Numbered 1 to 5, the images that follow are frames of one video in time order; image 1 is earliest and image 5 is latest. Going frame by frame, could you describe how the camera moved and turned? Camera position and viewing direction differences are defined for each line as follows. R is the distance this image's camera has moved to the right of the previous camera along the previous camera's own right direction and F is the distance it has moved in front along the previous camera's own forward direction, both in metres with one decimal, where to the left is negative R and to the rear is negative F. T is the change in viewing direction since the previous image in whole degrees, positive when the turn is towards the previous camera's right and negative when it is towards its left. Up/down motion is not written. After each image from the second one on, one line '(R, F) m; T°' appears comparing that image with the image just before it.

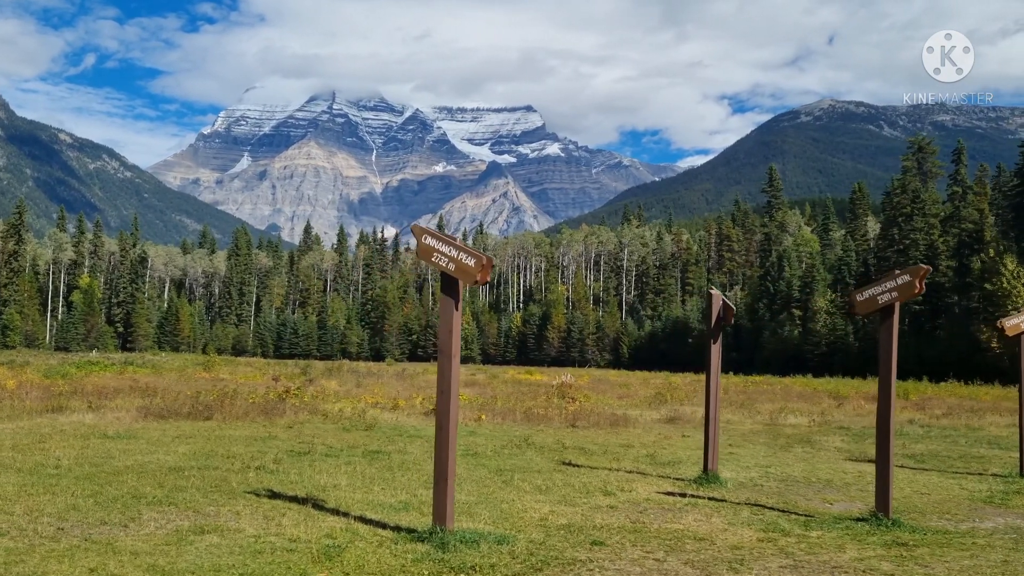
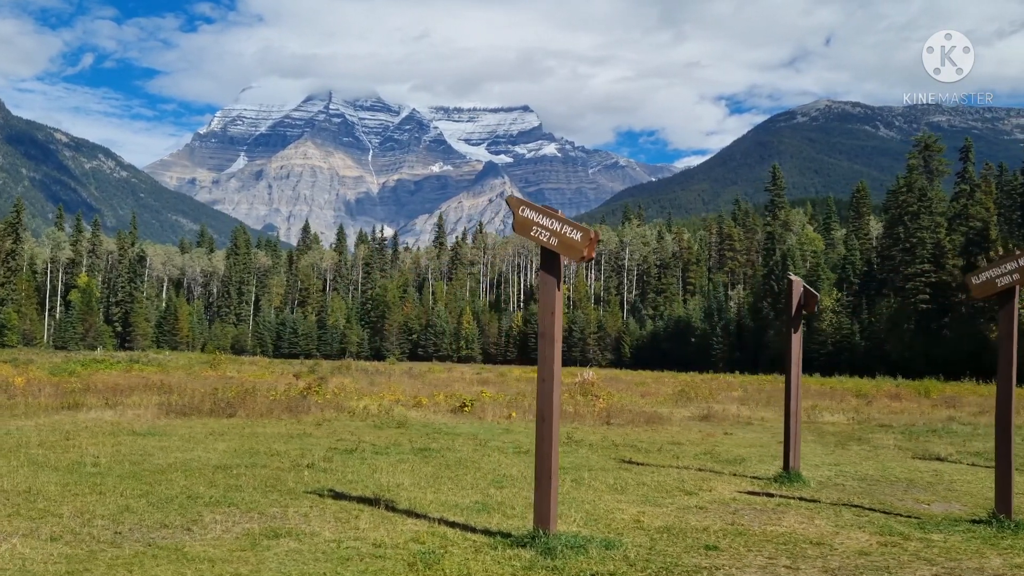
(-1.3, +0.9) m; 0°
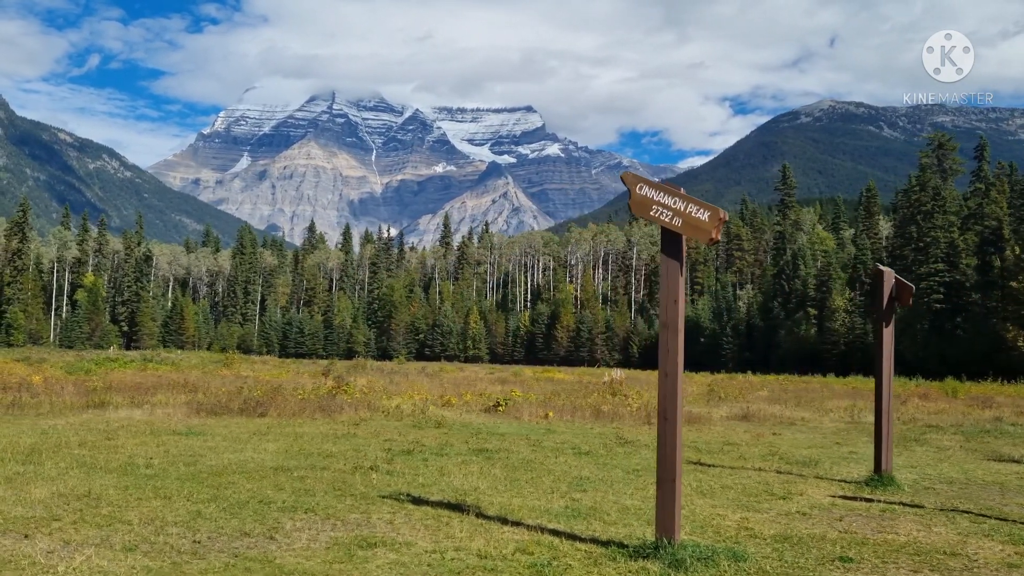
(-1.2, +0.8) m; 0°
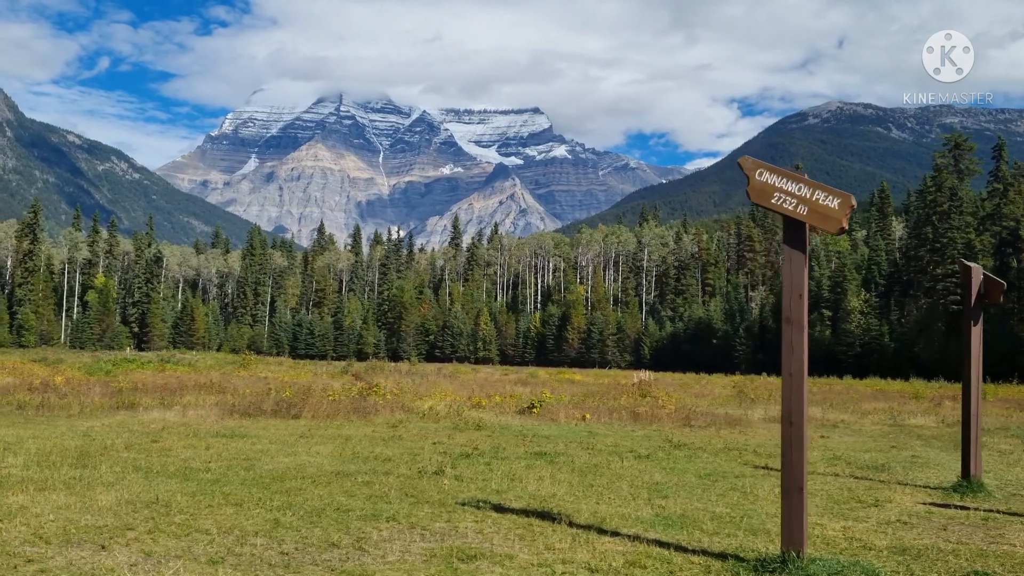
(-1.0, +0.5) m; 0°
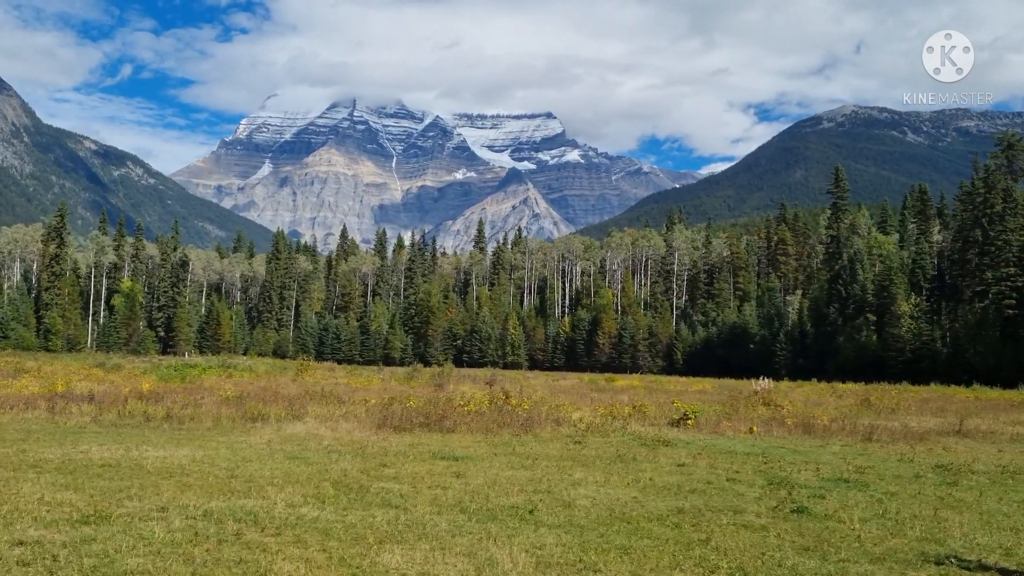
(-4.7, +2.2) m; -1°
